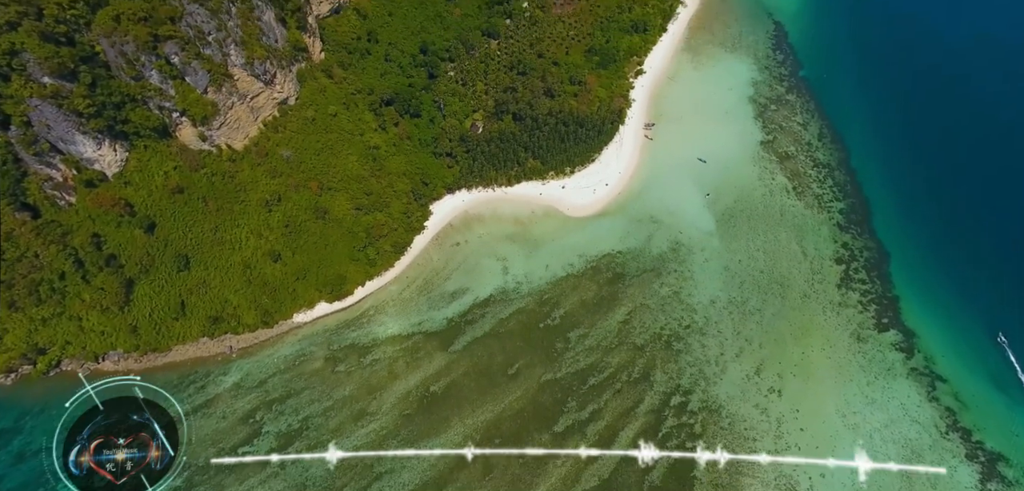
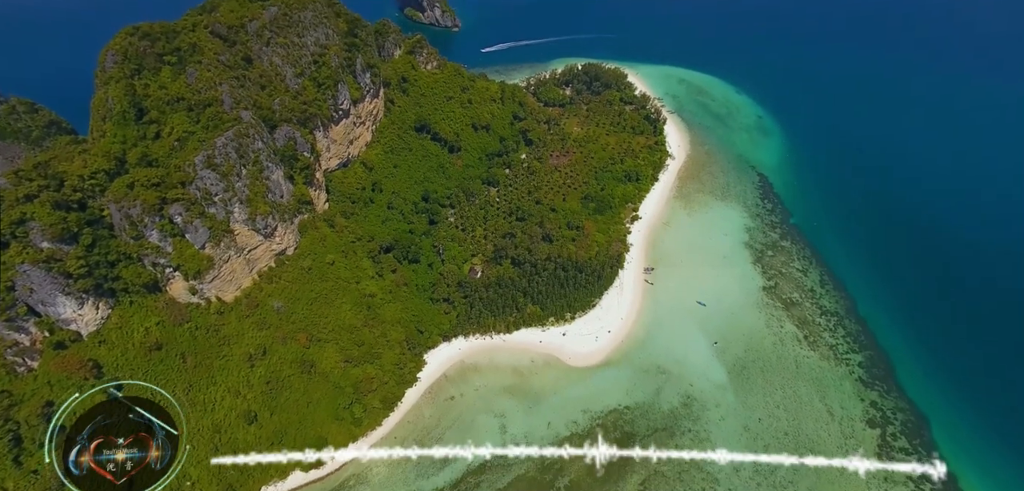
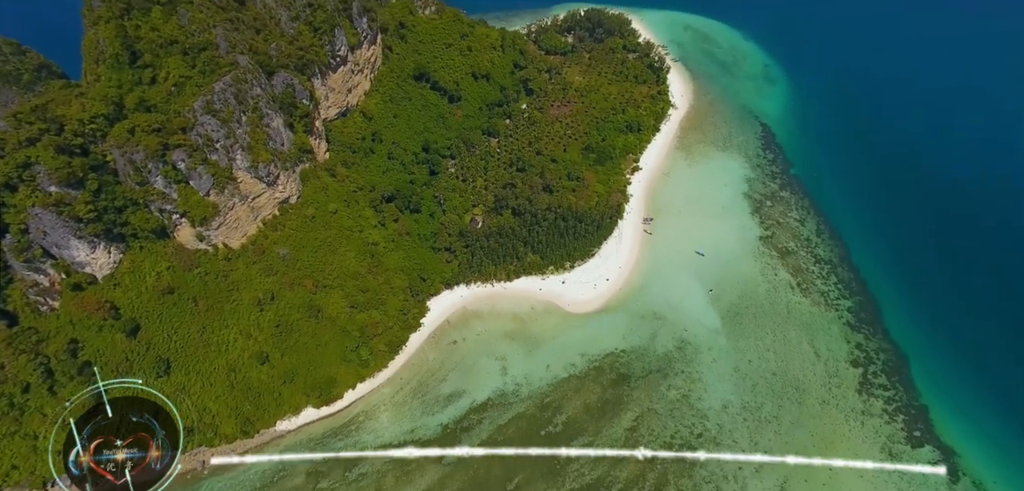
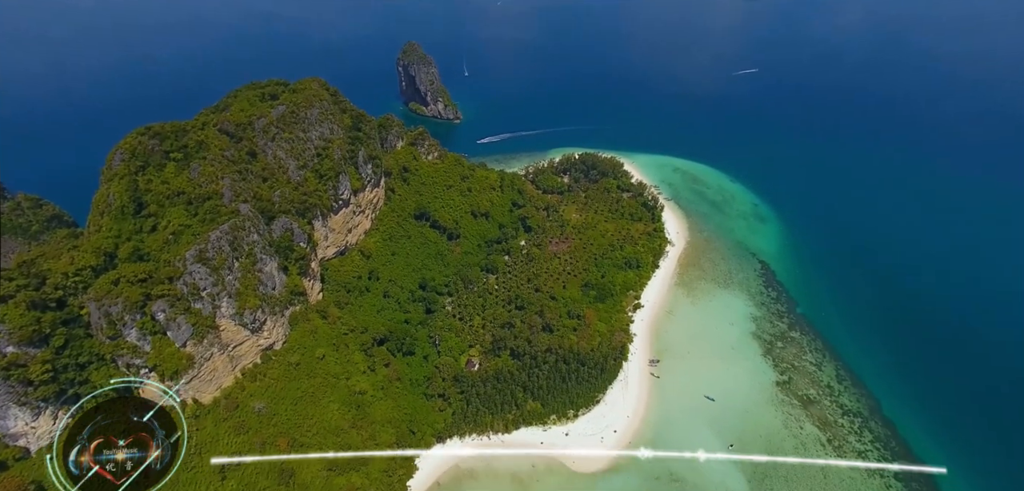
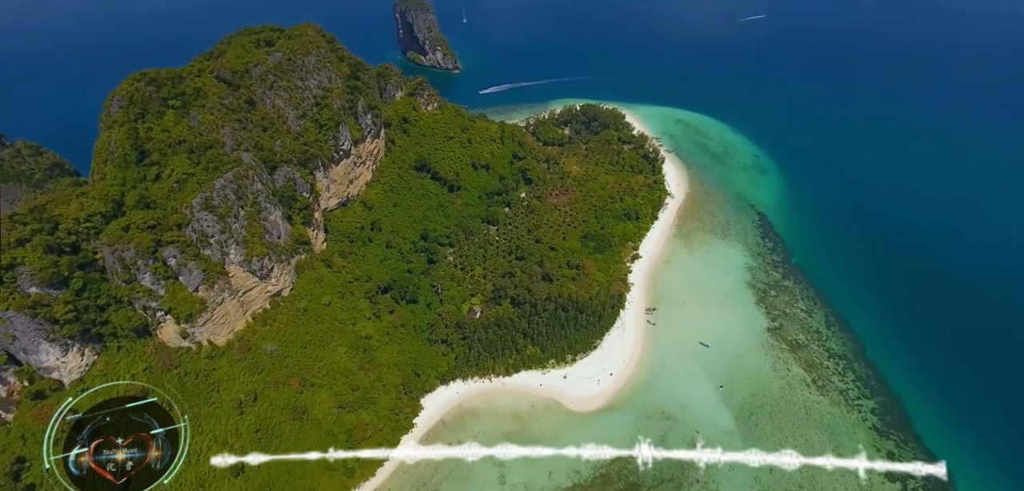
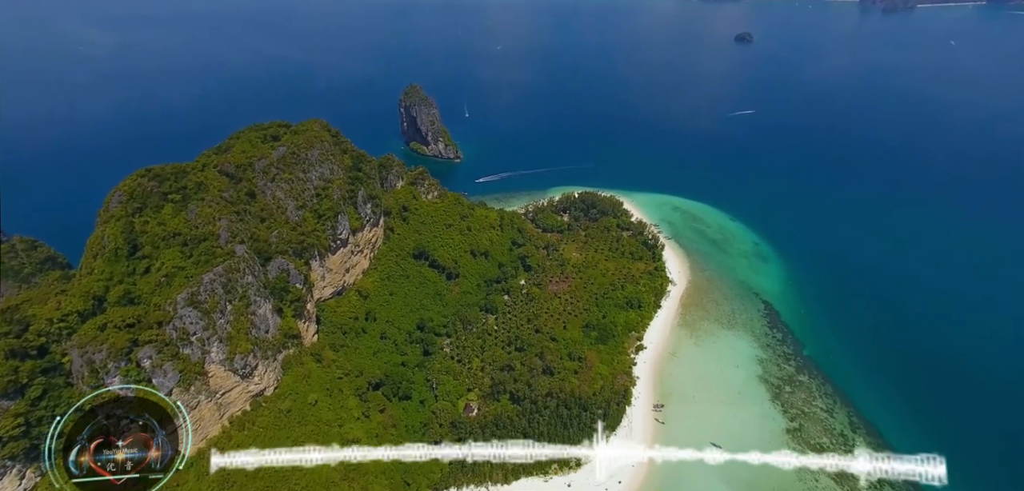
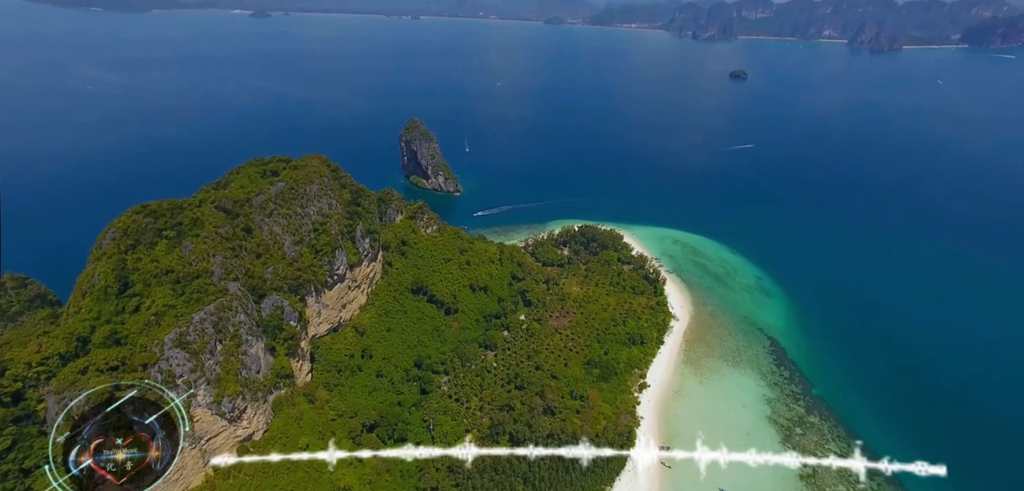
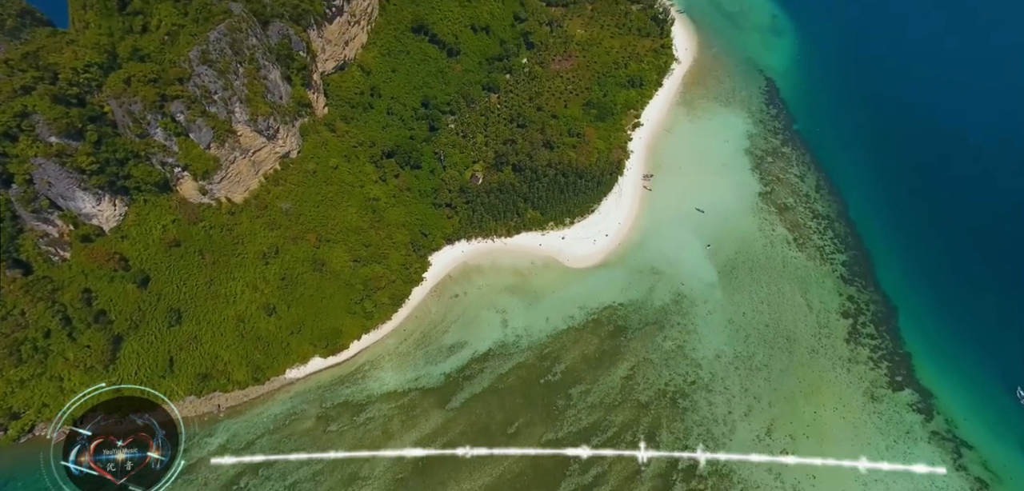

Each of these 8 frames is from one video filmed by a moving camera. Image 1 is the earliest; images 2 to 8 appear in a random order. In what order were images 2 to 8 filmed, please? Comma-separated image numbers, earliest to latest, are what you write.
8, 3, 2, 5, 4, 6, 7
